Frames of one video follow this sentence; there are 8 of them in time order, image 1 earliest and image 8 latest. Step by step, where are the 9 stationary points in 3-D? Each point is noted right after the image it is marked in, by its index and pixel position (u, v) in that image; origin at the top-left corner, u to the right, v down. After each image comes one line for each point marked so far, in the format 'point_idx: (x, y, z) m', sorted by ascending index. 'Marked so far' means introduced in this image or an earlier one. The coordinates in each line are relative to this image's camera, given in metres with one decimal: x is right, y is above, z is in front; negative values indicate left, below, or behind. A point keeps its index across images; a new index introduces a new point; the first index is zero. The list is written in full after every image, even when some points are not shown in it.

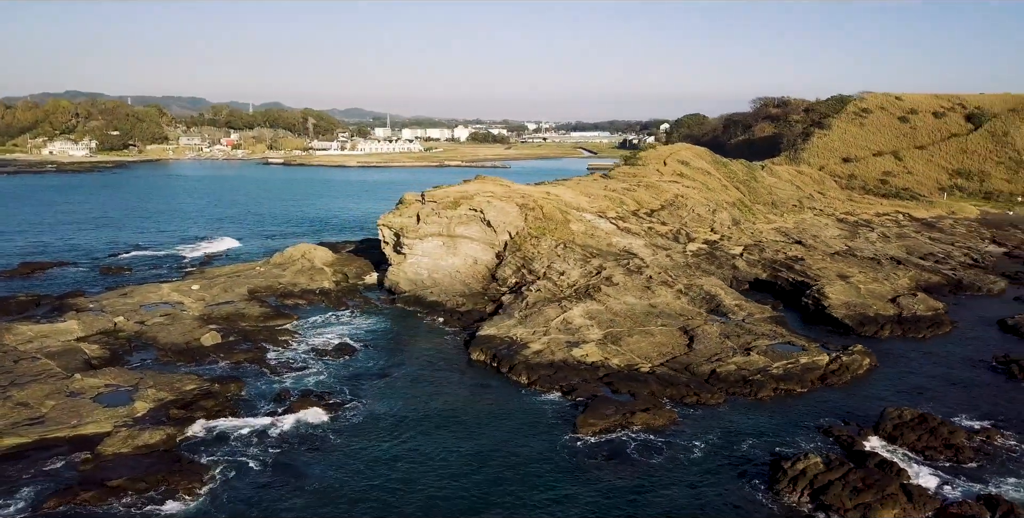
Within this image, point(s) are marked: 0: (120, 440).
0: (-9.0, -4.2, +18.5) m
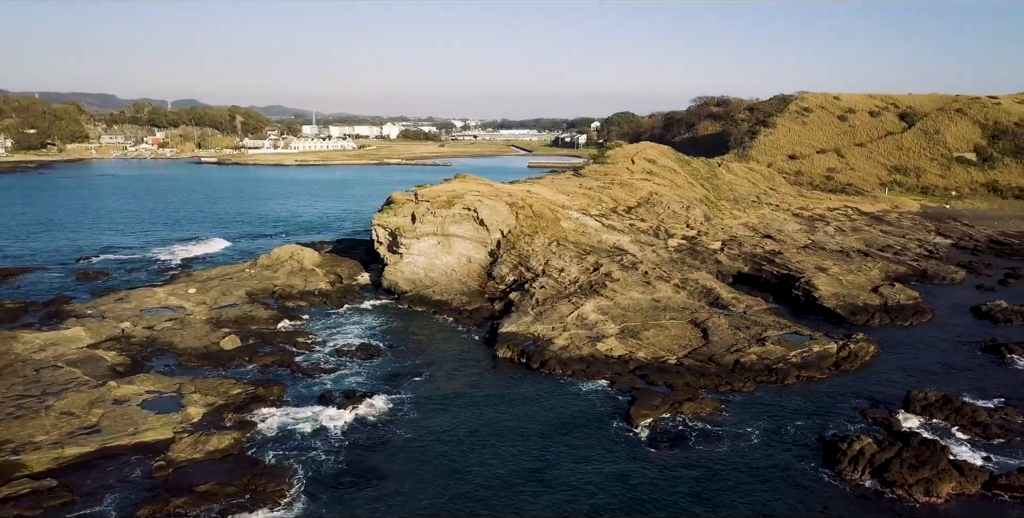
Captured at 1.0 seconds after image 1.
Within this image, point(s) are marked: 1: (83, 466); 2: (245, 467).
0: (-7.3, -4.2, +18.3) m
1: (-9.4, -4.5, +17.6) m
2: (-5.7, -4.5, +17.3) m
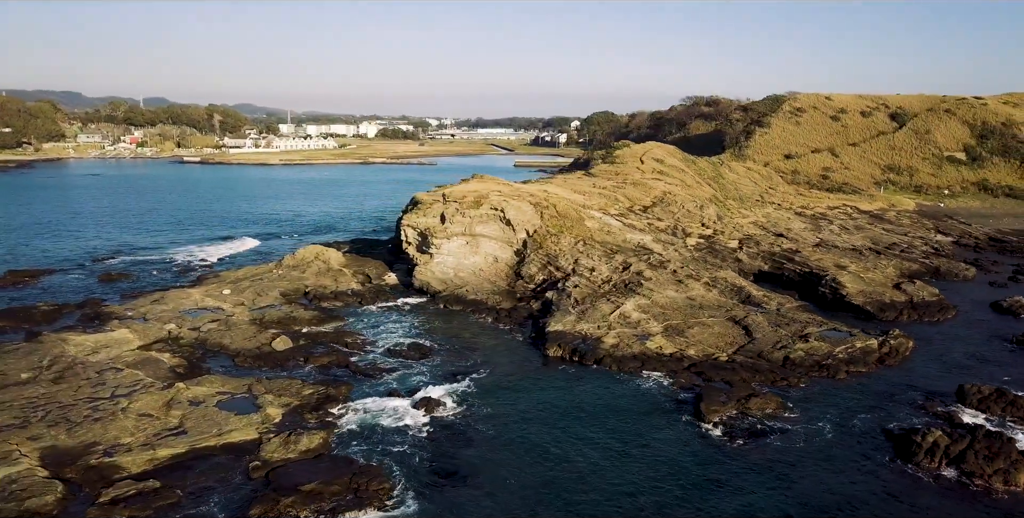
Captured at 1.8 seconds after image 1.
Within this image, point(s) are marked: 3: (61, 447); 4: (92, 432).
0: (-5.3, -4.3, +18.4) m
1: (-7.3, -4.6, +17.7) m
2: (-3.7, -4.5, +17.5) m
3: (-10.3, -4.3, +18.4) m
4: (-10.0, -4.1, +19.2) m
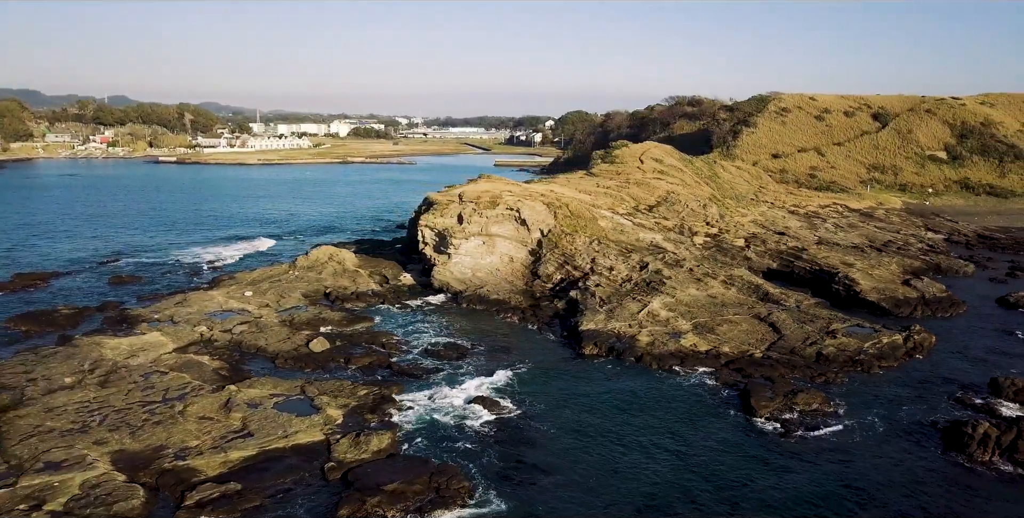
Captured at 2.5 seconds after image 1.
0: (-3.7, -4.3, +18.5) m
1: (-5.7, -4.6, +17.7) m
2: (-2.0, -4.5, +17.6) m
3: (-8.7, -4.4, +18.3) m
4: (-8.4, -4.2, +19.1) m
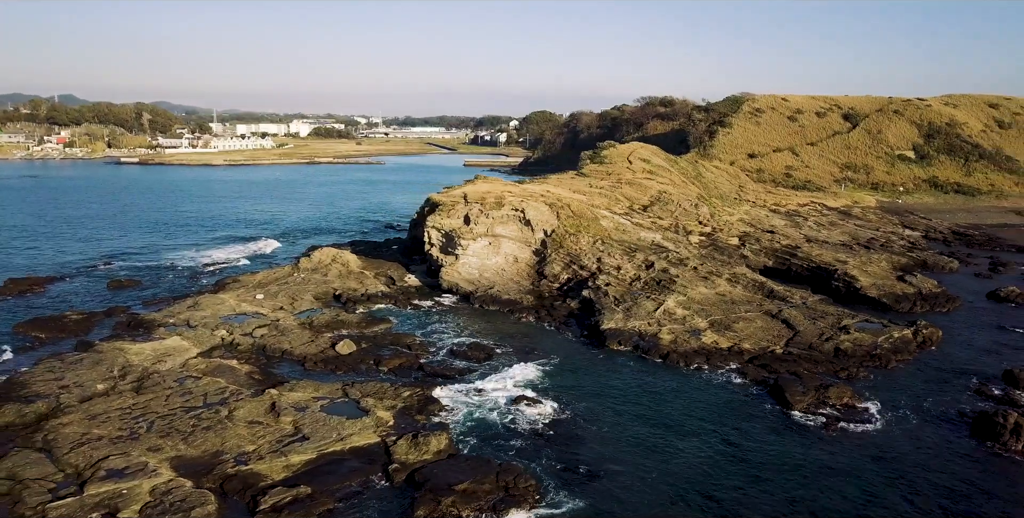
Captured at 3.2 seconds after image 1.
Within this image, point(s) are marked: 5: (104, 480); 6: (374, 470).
0: (-2.3, -4.4, +18.6) m
1: (-4.3, -4.7, +17.7) m
2: (-0.6, -4.6, +17.8) m
3: (-7.3, -4.5, +18.1) m
4: (-7.1, -4.3, +19.0) m
5: (-8.4, -4.6, +16.6) m
6: (-3.1, -4.7, +17.9) m
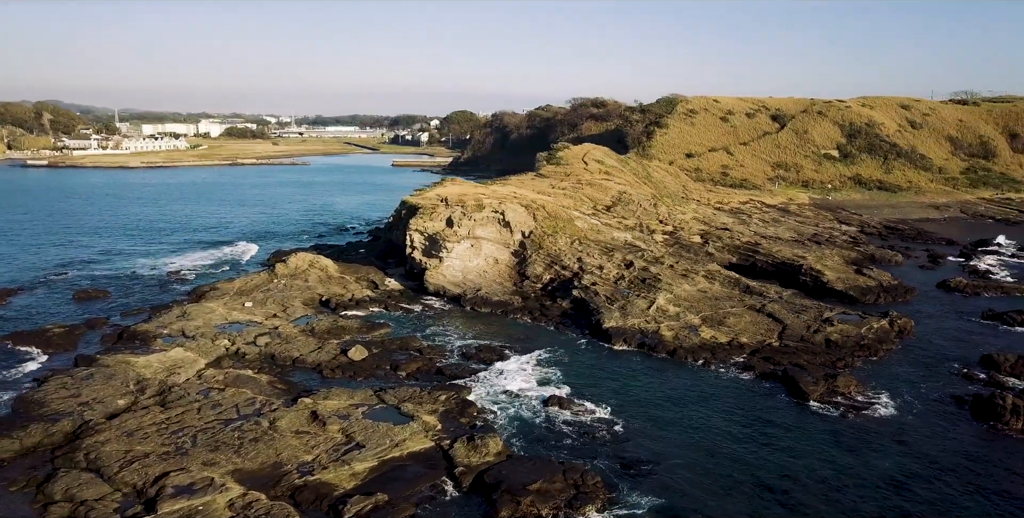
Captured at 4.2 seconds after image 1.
0: (-1.0, -4.5, +18.8) m
1: (-2.8, -4.8, +17.7) m
2: (+0.8, -4.7, +18.2) m
3: (-5.9, -4.7, +17.8) m
4: (-5.8, -4.5, +18.7) m
5: (-6.8, -4.8, +16.2) m
6: (-1.6, -4.8, +18.1) m
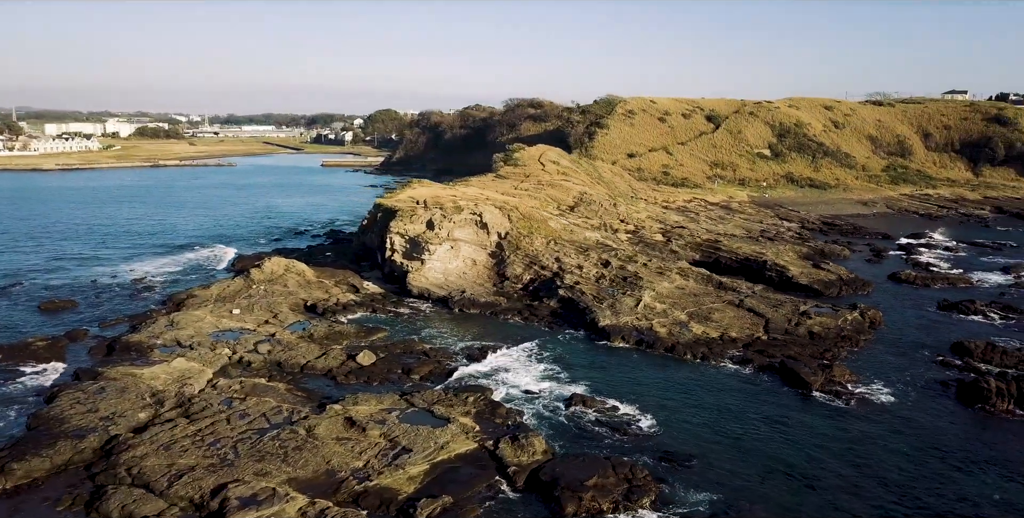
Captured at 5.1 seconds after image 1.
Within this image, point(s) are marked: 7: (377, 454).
0: (+0.1, -4.6, +19.2) m
1: (-1.6, -5.0, +18.0) m
2: (+1.9, -4.7, +18.8) m
3: (-4.7, -4.9, +17.8) m
4: (-4.6, -4.7, +18.6) m
5: (-5.4, -5.0, +16.0) m
6: (-0.4, -4.9, +18.5) m
7: (-3.2, -4.6, +18.9) m
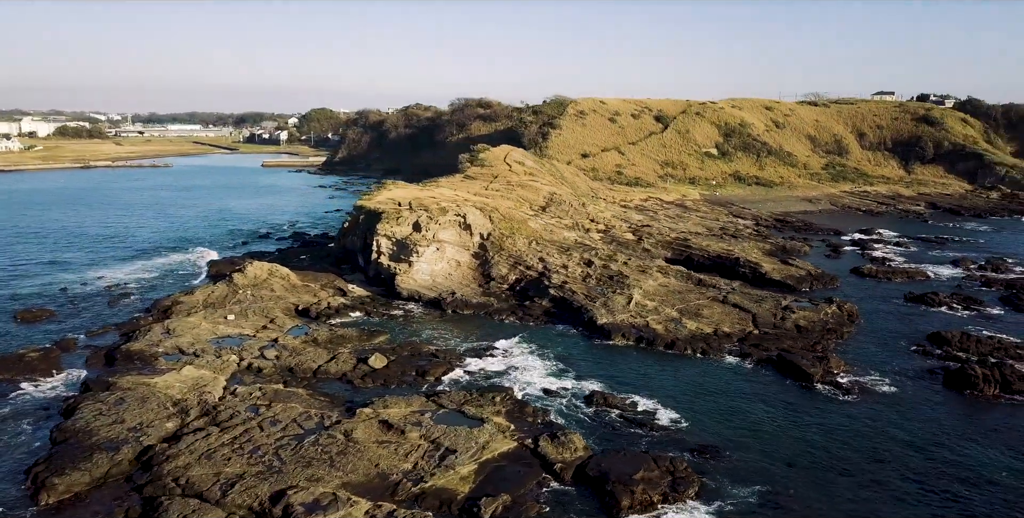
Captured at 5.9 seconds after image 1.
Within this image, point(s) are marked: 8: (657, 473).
0: (+1.1, -4.6, +19.7) m
1: (-0.5, -5.0, +18.3) m
2: (+3.0, -4.7, +19.5) m
3: (-3.5, -5.0, +17.9) m
4: (-3.5, -4.8, +18.7) m
5: (-4.1, -5.1, +16.1) m
6: (+0.6, -5.0, +18.9) m
7: (-2.2, -4.7, +19.2) m
8: (+3.3, -4.9, +18.6) m
